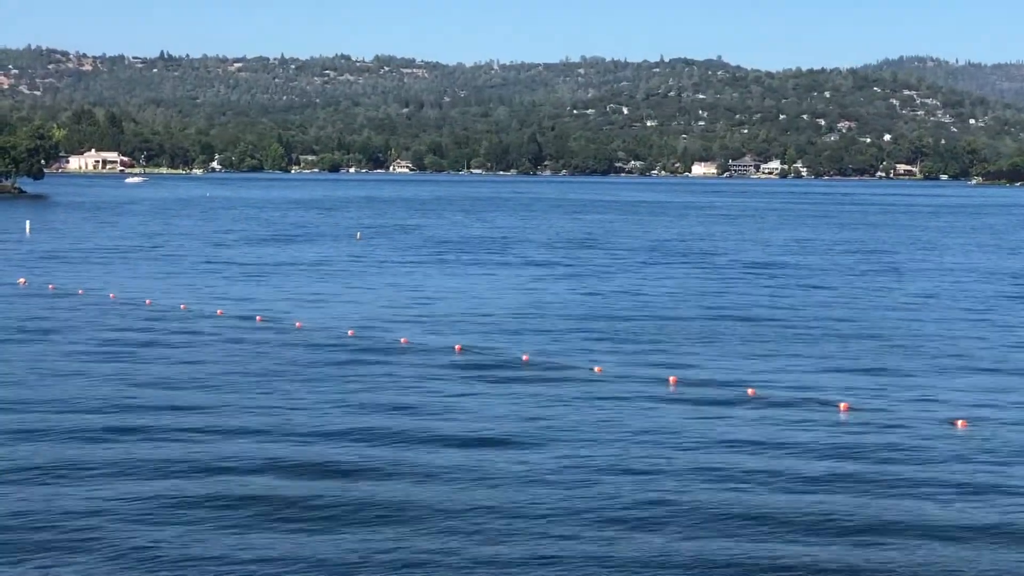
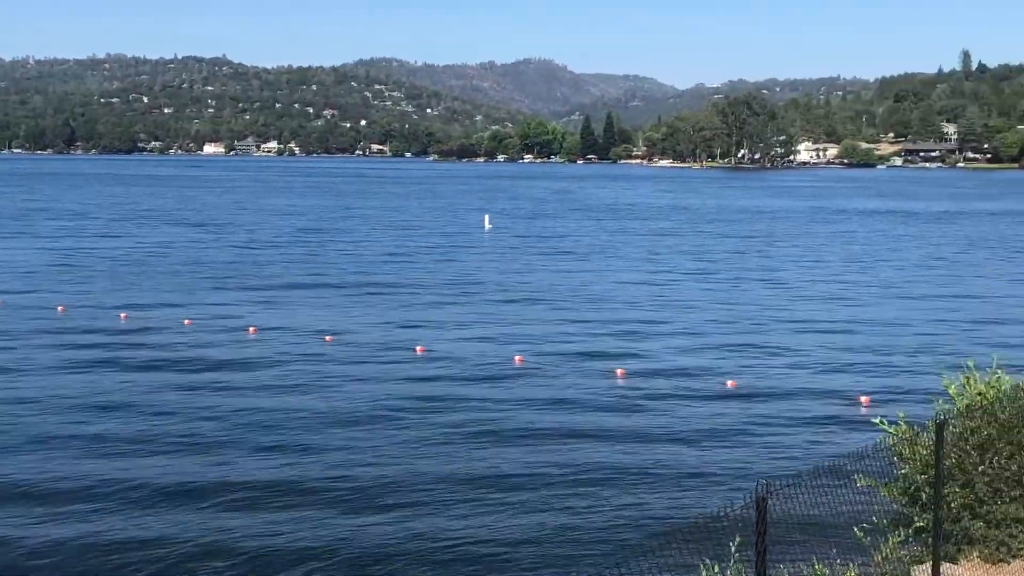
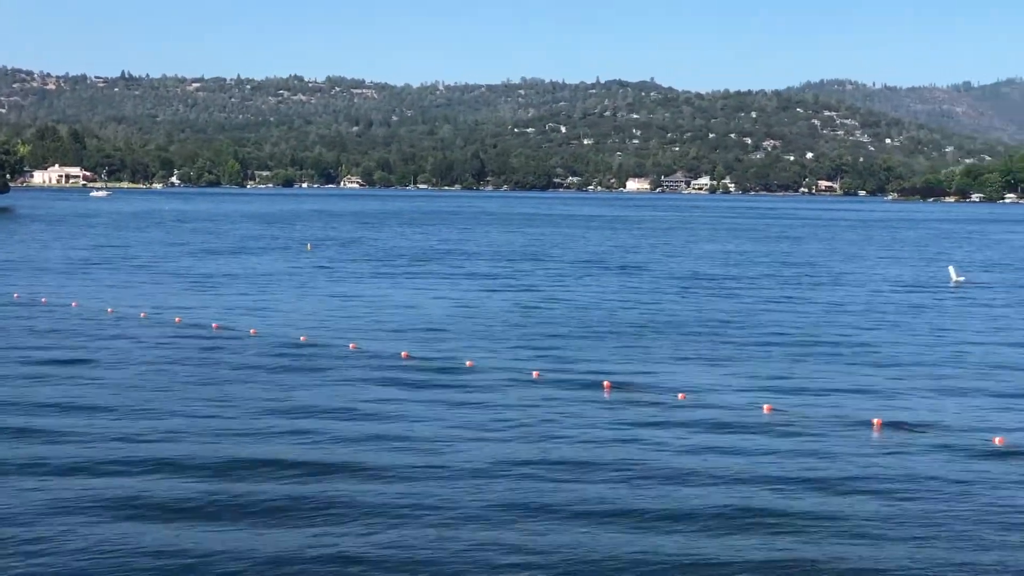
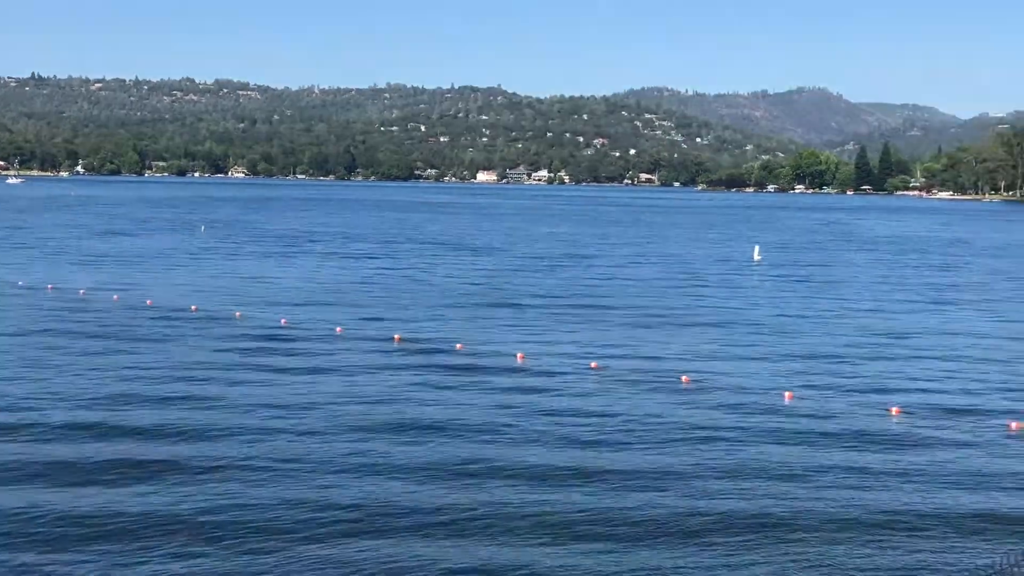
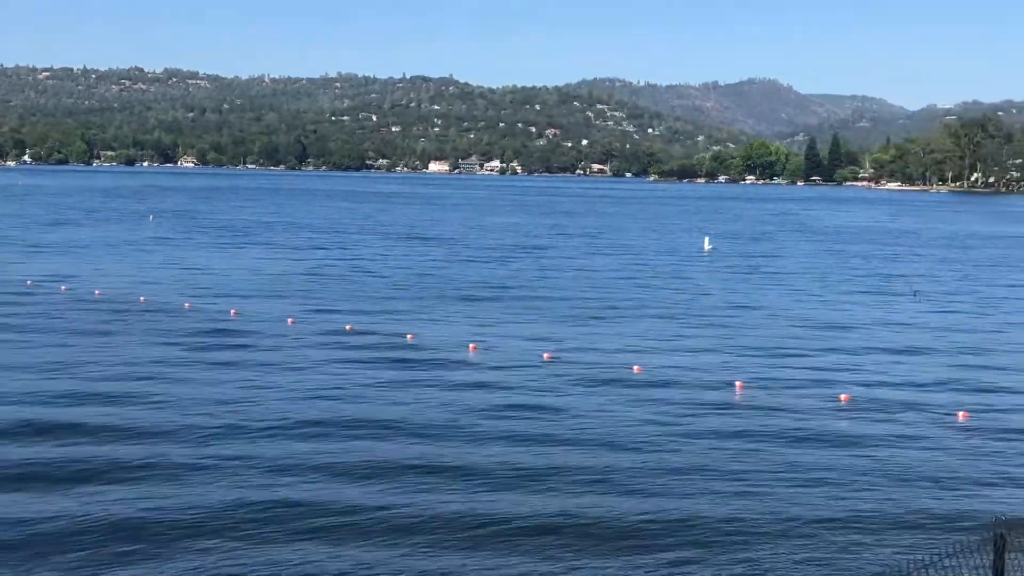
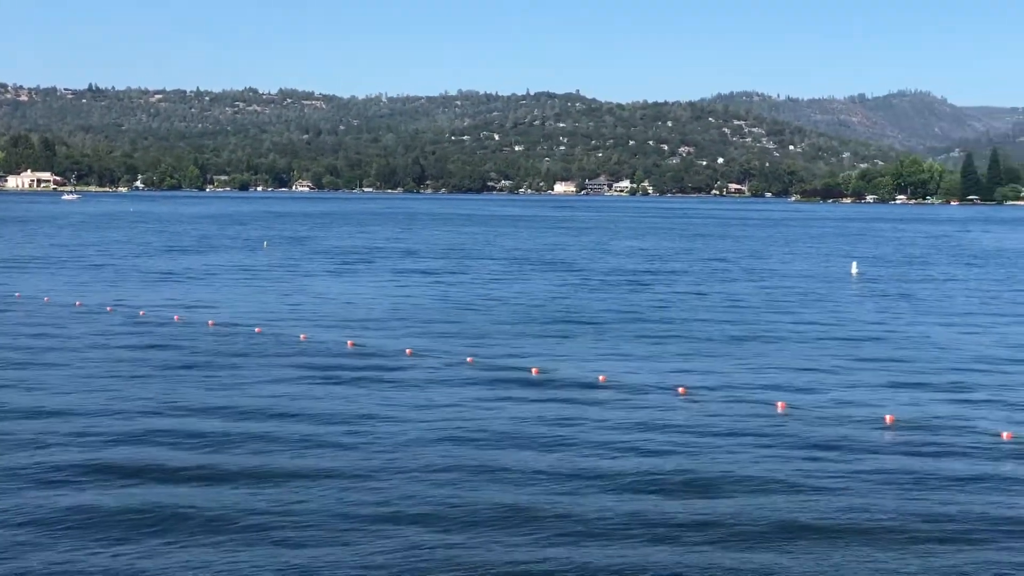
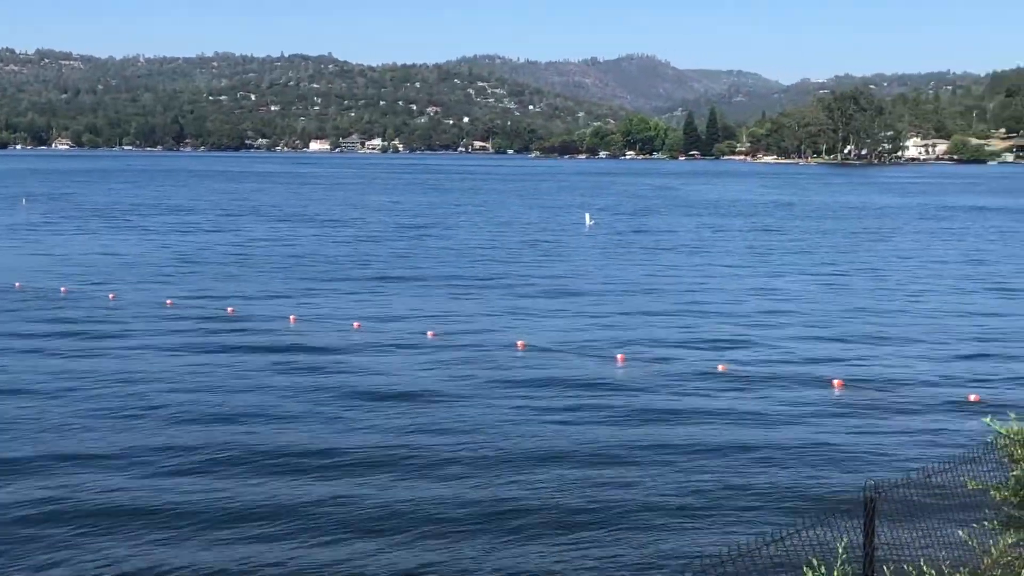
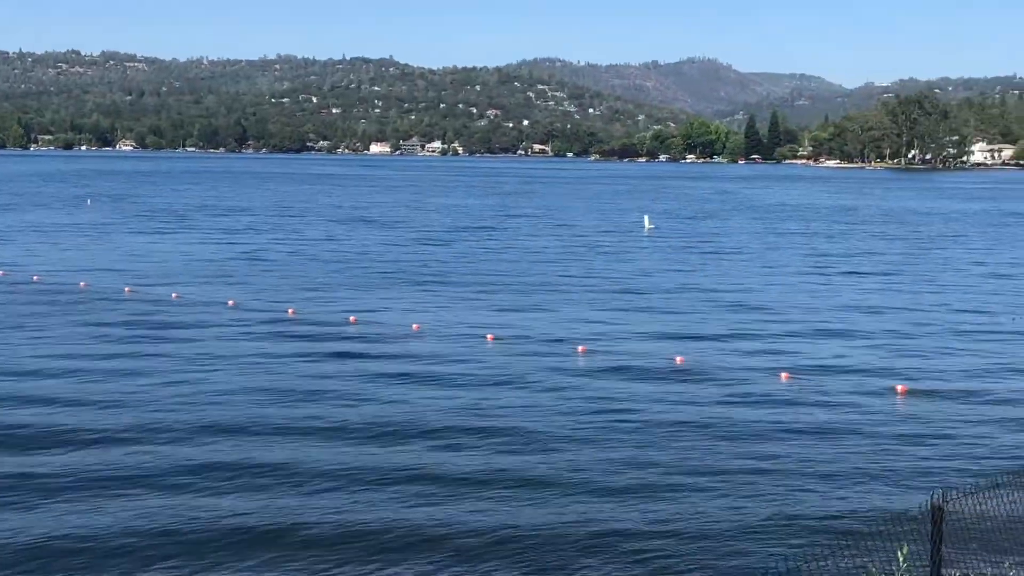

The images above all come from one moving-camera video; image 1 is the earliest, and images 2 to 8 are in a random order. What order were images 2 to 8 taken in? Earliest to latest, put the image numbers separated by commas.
3, 6, 4, 5, 8, 7, 2
